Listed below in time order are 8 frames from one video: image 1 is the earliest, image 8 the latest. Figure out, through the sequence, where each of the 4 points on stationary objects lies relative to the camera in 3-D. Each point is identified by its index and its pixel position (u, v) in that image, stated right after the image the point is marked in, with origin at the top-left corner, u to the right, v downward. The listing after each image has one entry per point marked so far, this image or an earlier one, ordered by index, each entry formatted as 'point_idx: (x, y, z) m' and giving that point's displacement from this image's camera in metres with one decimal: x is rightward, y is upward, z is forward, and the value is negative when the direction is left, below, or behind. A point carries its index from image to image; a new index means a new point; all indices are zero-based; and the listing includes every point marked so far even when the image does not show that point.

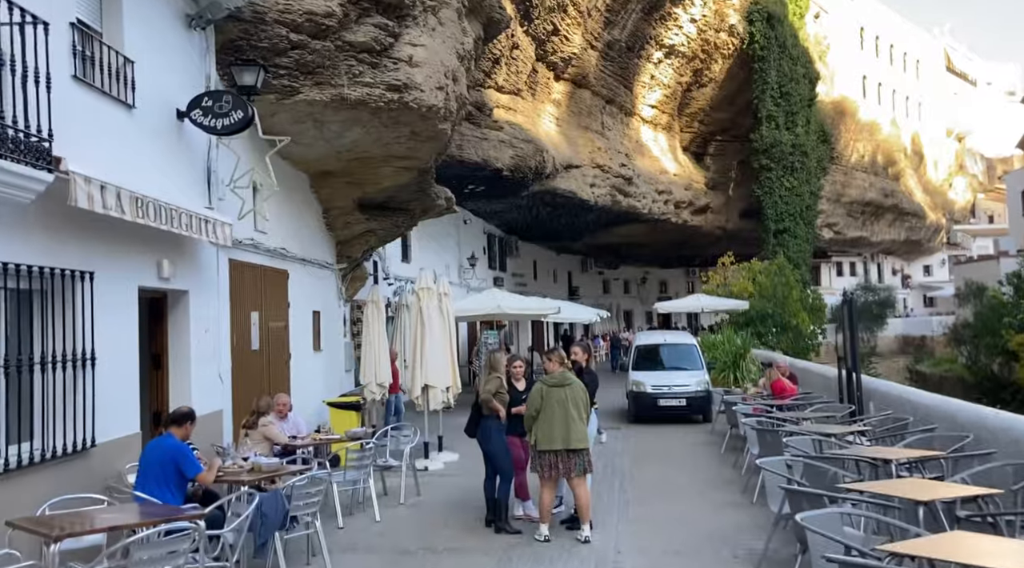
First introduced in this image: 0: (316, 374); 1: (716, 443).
0: (-2.8, -1.3, +12.3) m
1: (+3.1, -2.4, +13.0) m
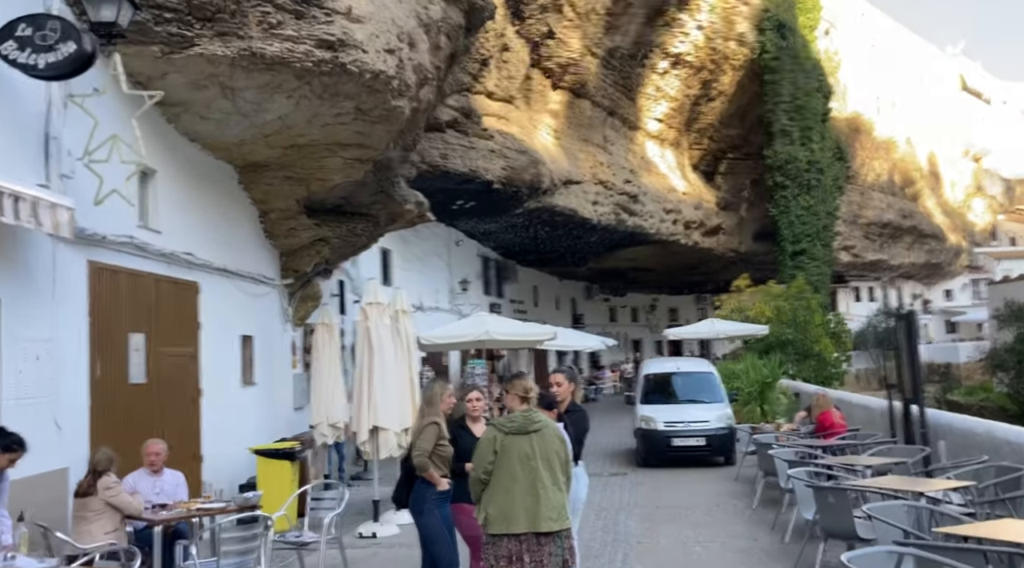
0: (-3.1, -1.5, +9.9) m
1: (+2.8, -2.6, +10.5) m
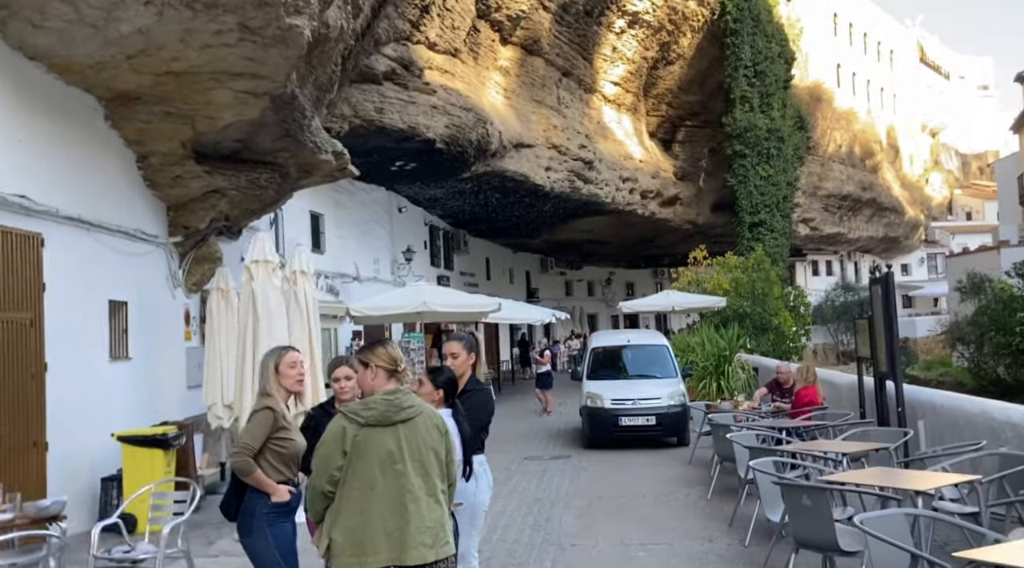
0: (-3.9, -1.1, +8.3) m
1: (+2.0, -2.2, +9.2) m
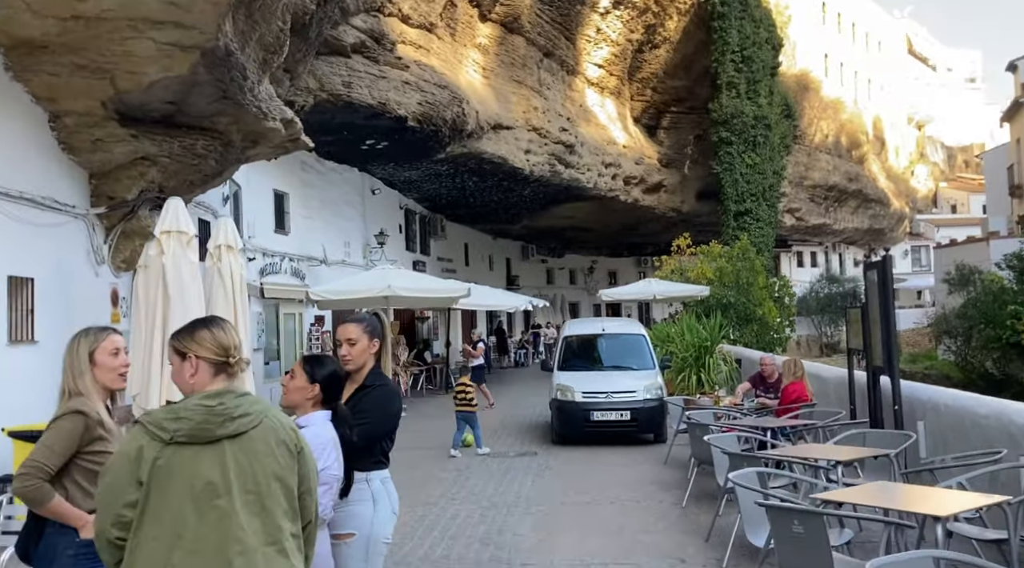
0: (-4.3, -0.8, +7.4) m
1: (+1.6, -2.0, +8.4) m
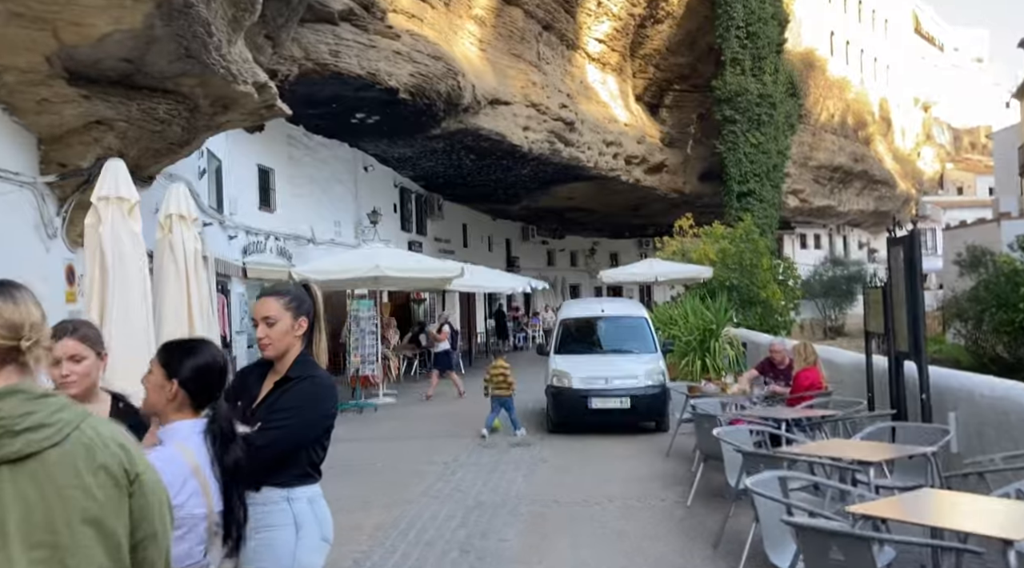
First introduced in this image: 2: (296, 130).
0: (-4.4, -0.6, +6.6) m
1: (+1.5, -1.8, +7.7) m
2: (-4.8, +3.4, +19.2) m
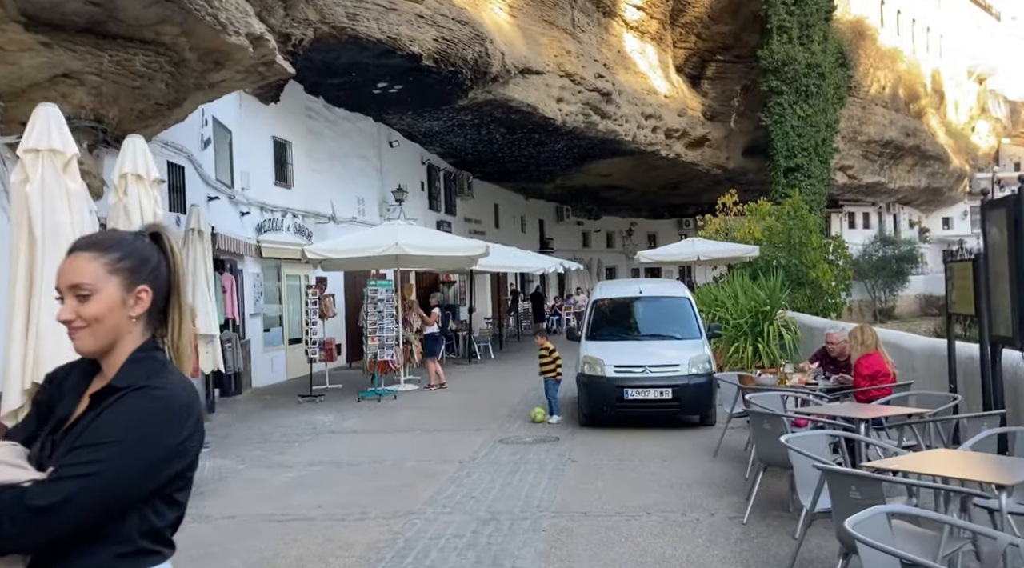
0: (-4.2, -0.5, +5.7) m
1: (+1.7, -1.6, +6.5) m
2: (-4.1, +3.8, +18.2) m
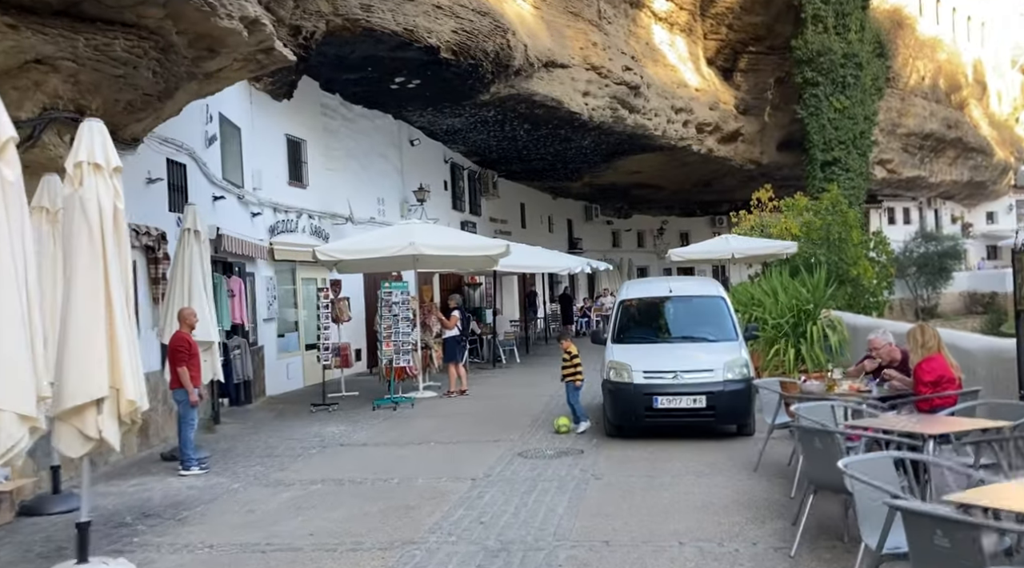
0: (-4.2, -0.5, +5.1) m
1: (+1.8, -1.5, +5.7) m
2: (-3.7, +3.8, +17.6) m
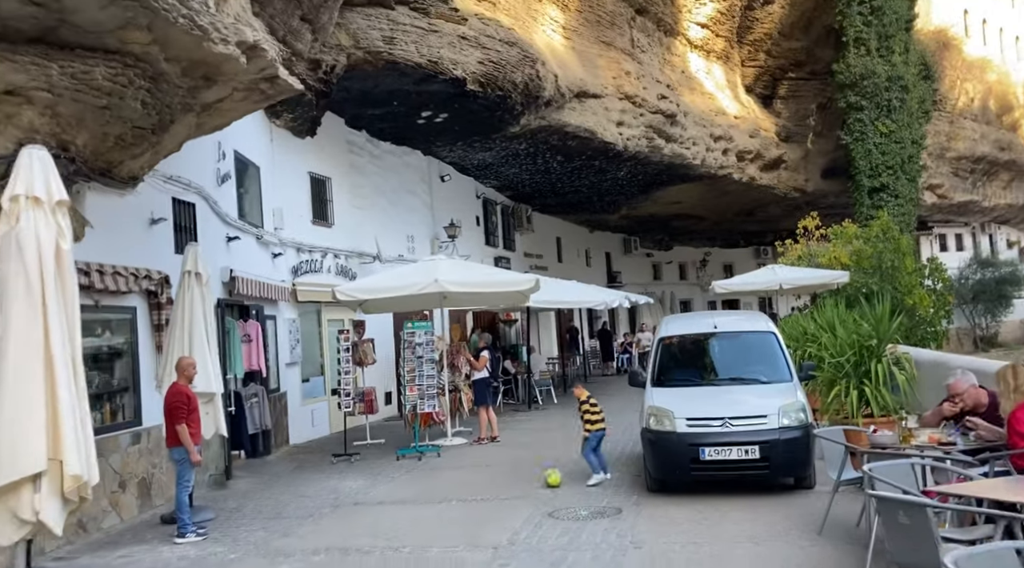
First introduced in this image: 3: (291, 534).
0: (-4.1, -0.8, +4.5) m
1: (+1.9, -1.8, +4.7) m
2: (-3.1, +3.0, +17.1) m
3: (-1.9, -2.2, +7.5) m
